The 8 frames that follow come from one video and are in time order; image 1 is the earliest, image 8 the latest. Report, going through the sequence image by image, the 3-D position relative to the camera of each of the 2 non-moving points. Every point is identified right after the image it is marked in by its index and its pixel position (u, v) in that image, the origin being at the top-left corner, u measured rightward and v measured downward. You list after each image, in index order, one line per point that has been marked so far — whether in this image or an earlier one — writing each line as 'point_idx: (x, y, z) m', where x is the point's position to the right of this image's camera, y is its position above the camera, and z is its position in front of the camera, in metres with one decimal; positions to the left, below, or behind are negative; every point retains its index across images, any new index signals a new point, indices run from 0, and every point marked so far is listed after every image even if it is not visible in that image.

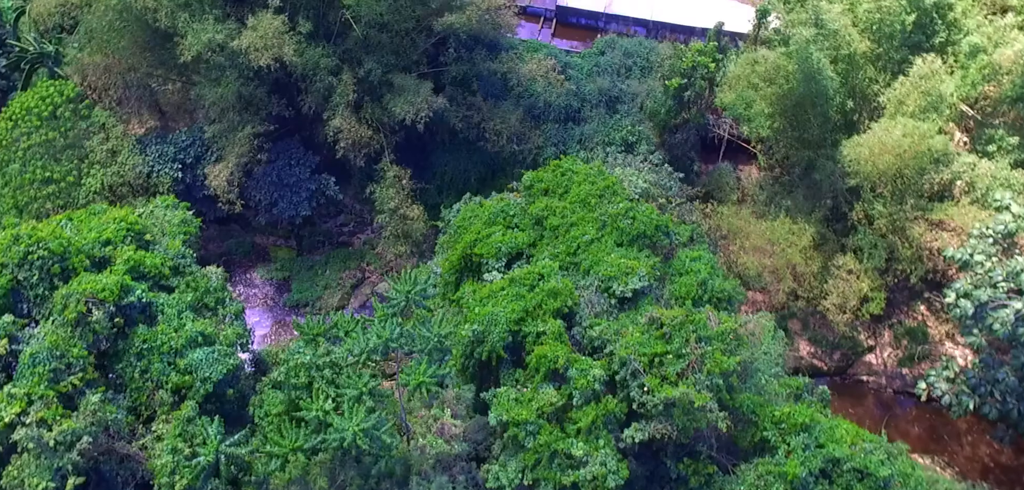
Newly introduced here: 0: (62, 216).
0: (-8.5, +0.5, +18.2) m
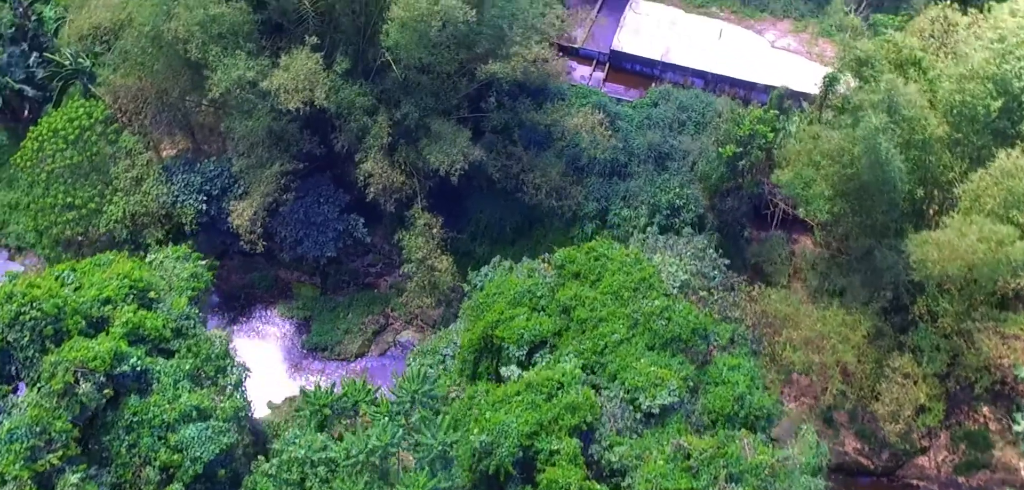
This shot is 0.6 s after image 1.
0: (-8.0, -0.4, +17.3) m
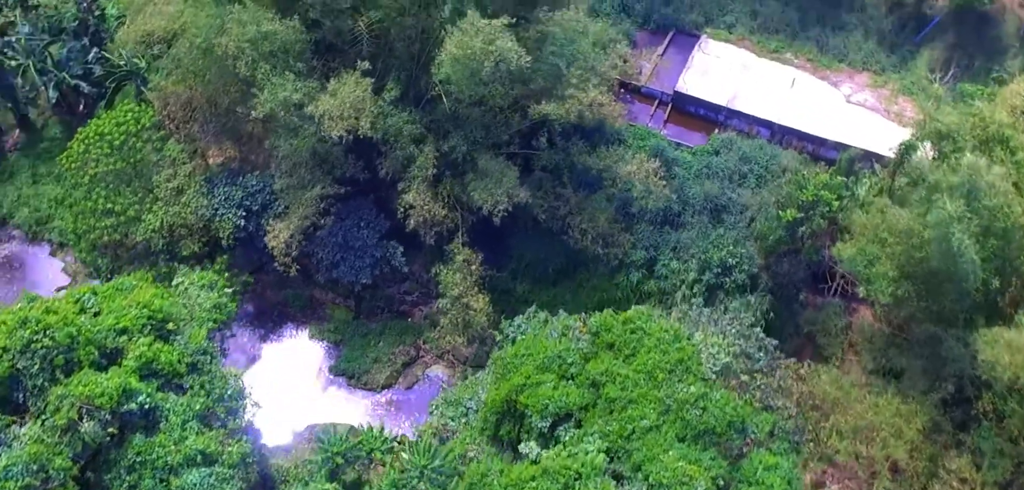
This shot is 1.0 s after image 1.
0: (-7.4, -0.7, +16.9) m
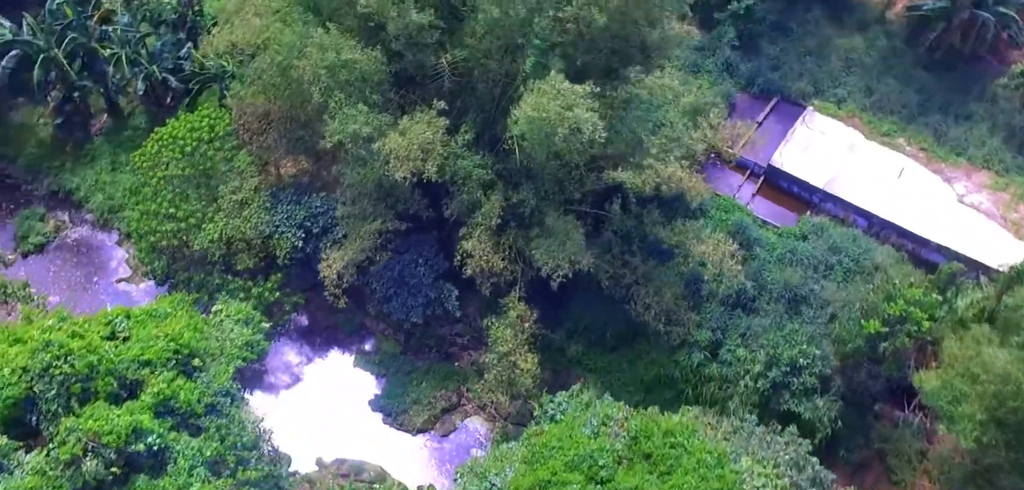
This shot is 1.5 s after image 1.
0: (-6.7, -1.1, +16.5) m
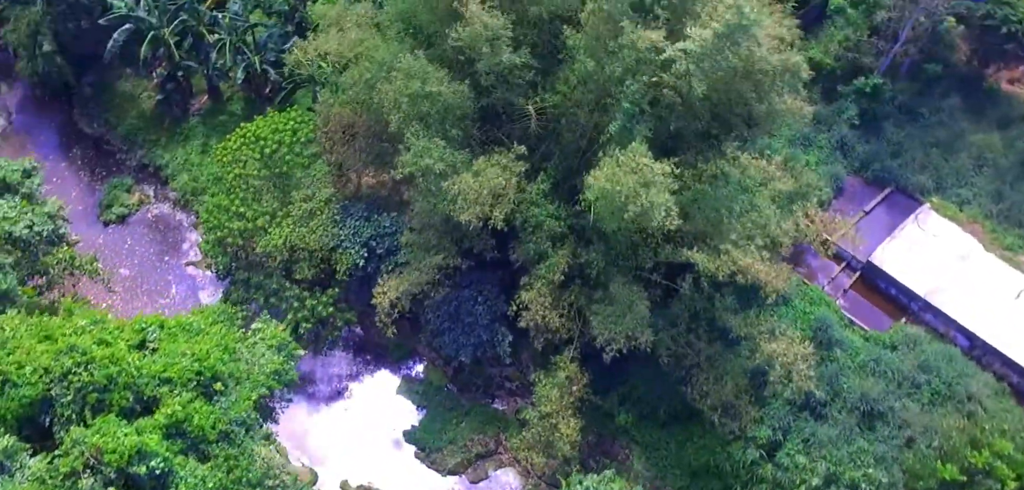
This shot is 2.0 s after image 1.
0: (-6.0, -1.2, +16.4) m
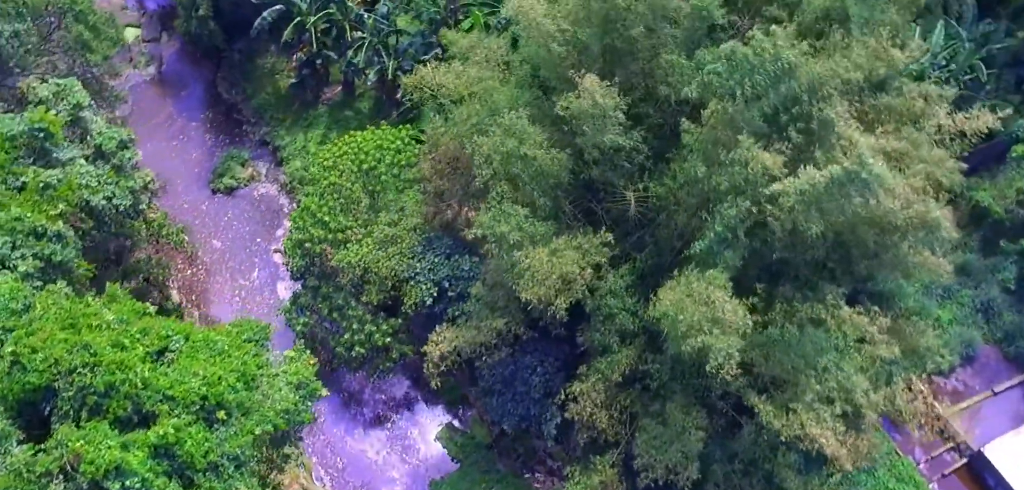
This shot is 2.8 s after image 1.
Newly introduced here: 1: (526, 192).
0: (-5.4, -1.4, +16.2) m
1: (+0.4, +0.9, +18.1) m
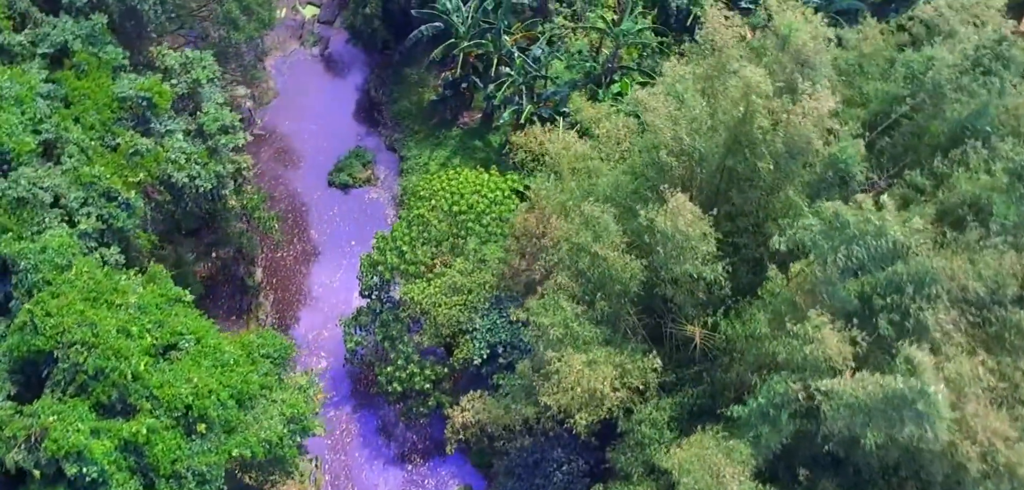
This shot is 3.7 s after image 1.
0: (-5.0, -1.4, +16.3) m
1: (+1.4, -0.9, +16.9) m
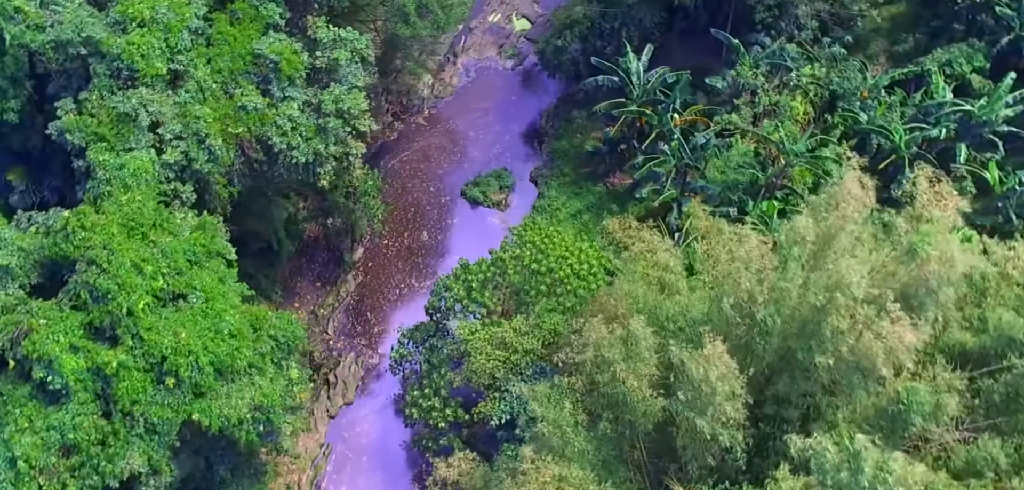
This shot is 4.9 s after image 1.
0: (-4.7, -0.8, +16.7) m
1: (+1.4, -2.7, +15.7) m
